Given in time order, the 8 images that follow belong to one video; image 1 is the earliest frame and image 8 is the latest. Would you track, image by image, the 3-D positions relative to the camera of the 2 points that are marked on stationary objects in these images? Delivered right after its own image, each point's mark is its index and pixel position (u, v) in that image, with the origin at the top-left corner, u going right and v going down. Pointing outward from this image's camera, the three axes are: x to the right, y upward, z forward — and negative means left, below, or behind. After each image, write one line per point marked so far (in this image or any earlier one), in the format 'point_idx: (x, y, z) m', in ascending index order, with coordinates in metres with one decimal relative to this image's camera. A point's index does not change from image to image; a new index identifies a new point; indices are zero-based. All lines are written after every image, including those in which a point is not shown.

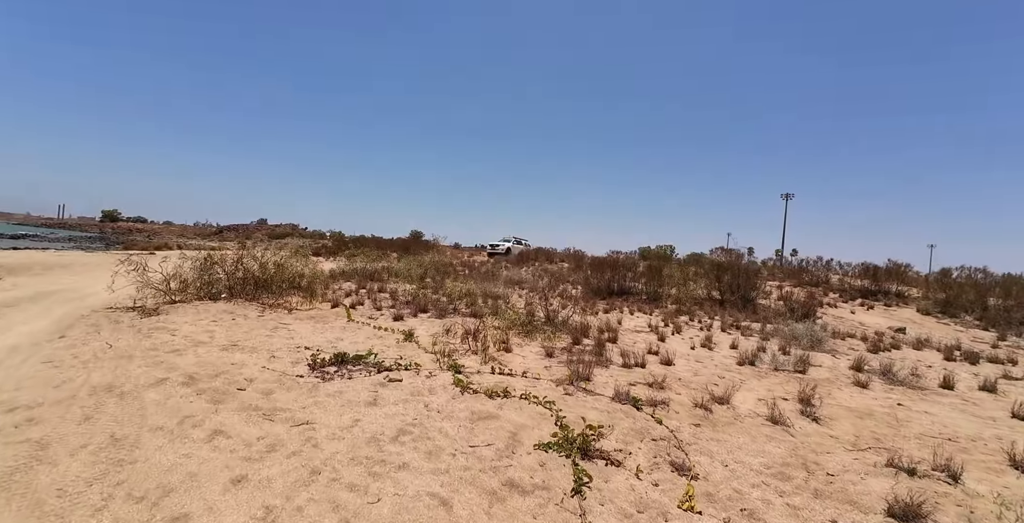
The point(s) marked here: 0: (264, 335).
0: (-4.0, -1.2, +7.7) m
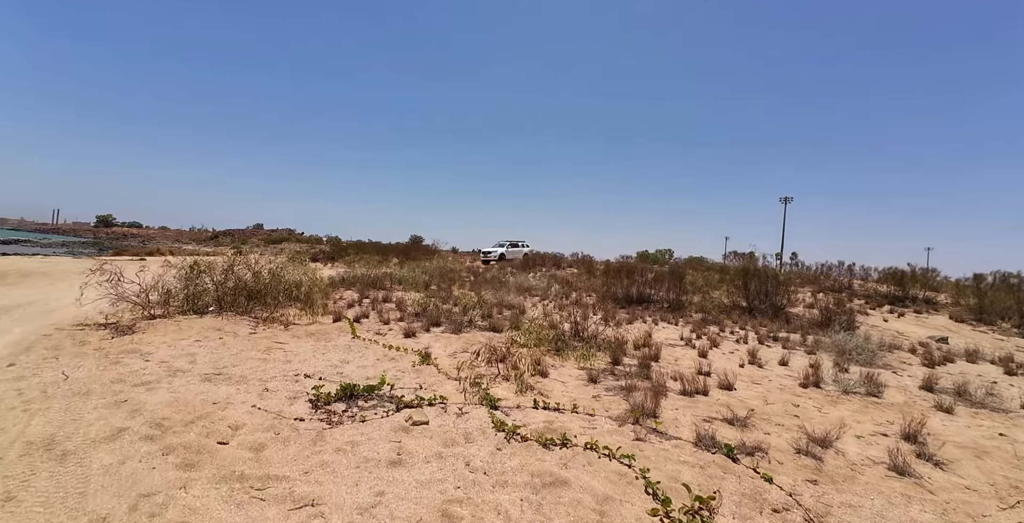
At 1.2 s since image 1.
0: (-3.5, -1.4, +6.5) m
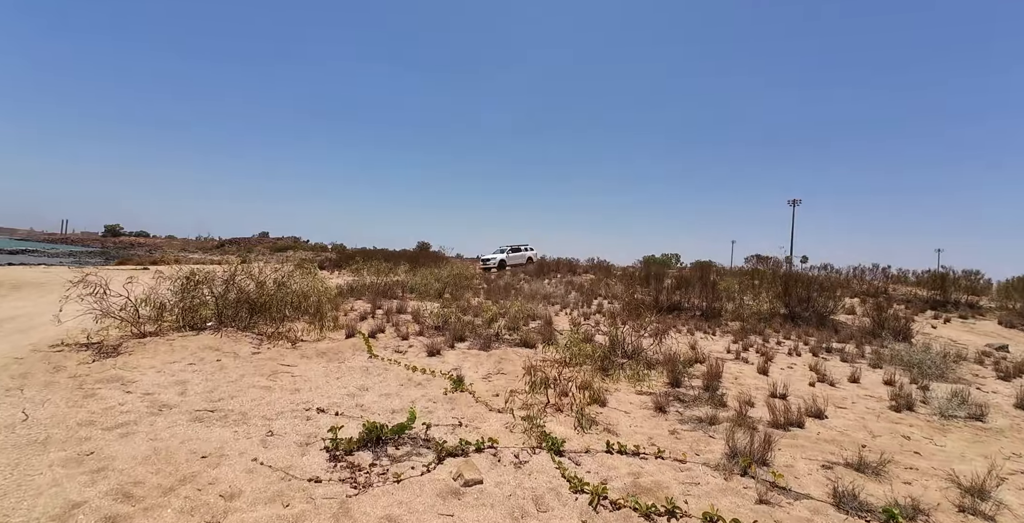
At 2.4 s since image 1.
0: (-2.9, -1.5, +5.5) m
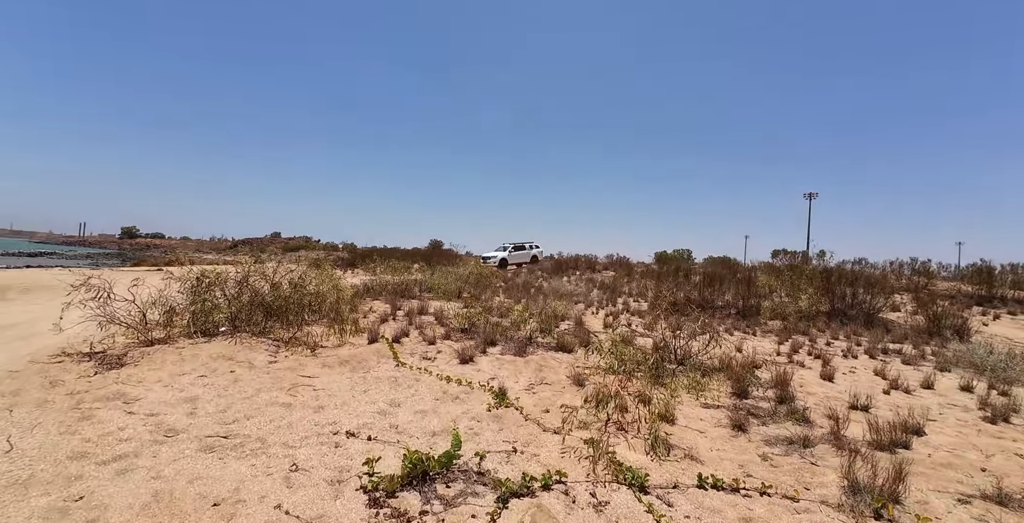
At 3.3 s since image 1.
0: (-2.4, -1.5, +4.8) m
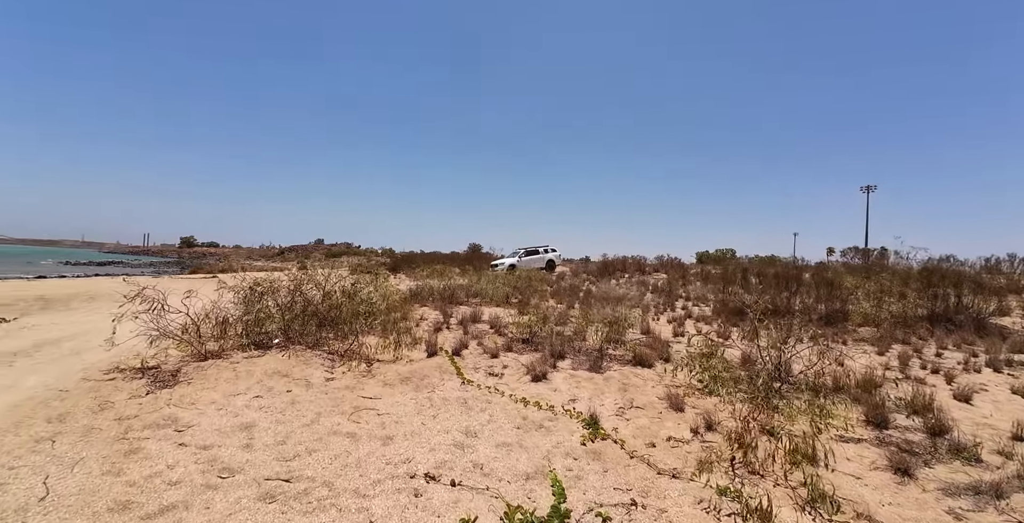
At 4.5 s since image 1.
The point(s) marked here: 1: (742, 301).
0: (-1.5, -1.6, +4.2) m
1: (+5.6, -0.9, +11.5) m
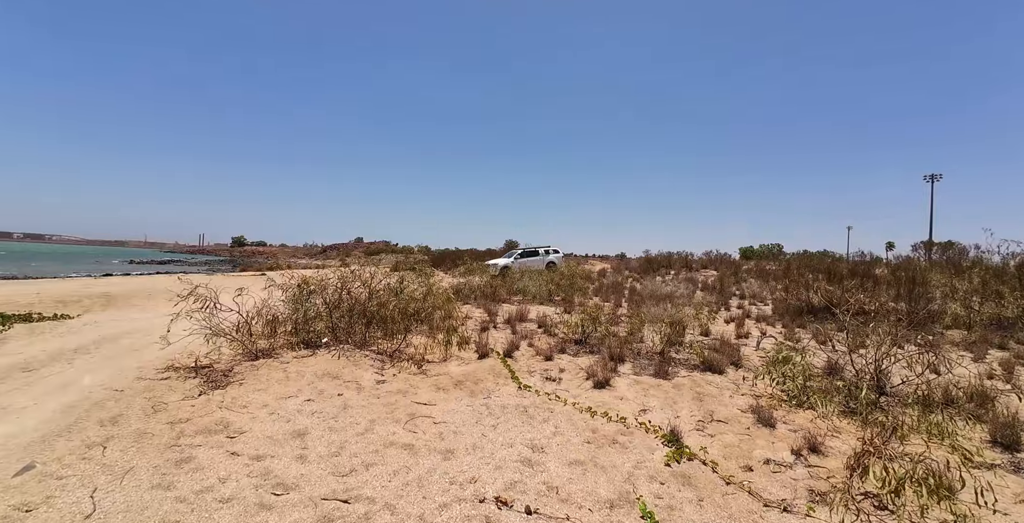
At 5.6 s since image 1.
0: (-0.9, -1.5, +3.9) m
1: (+6.7, -0.9, +10.6) m
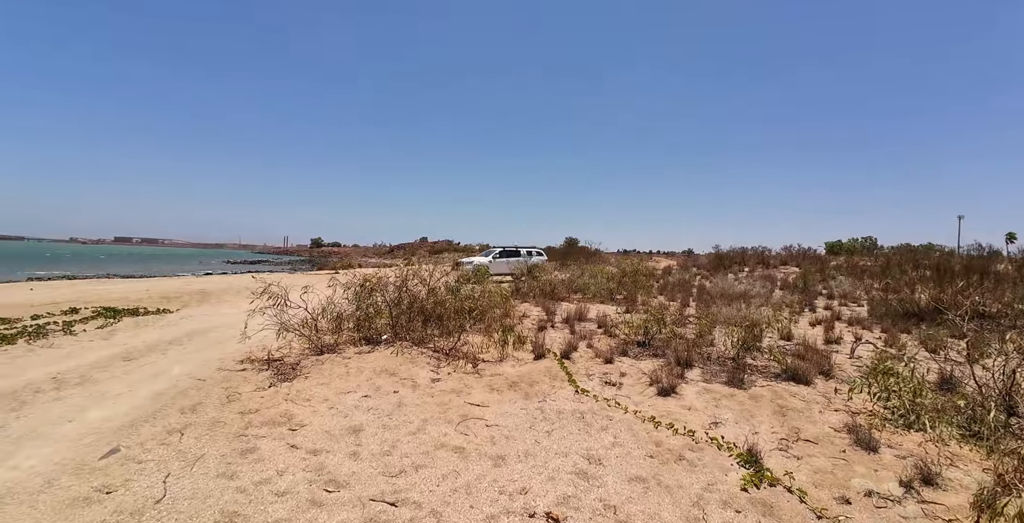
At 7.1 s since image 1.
0: (-0.5, -1.5, +3.7) m
1: (+7.9, -0.8, +9.4) m
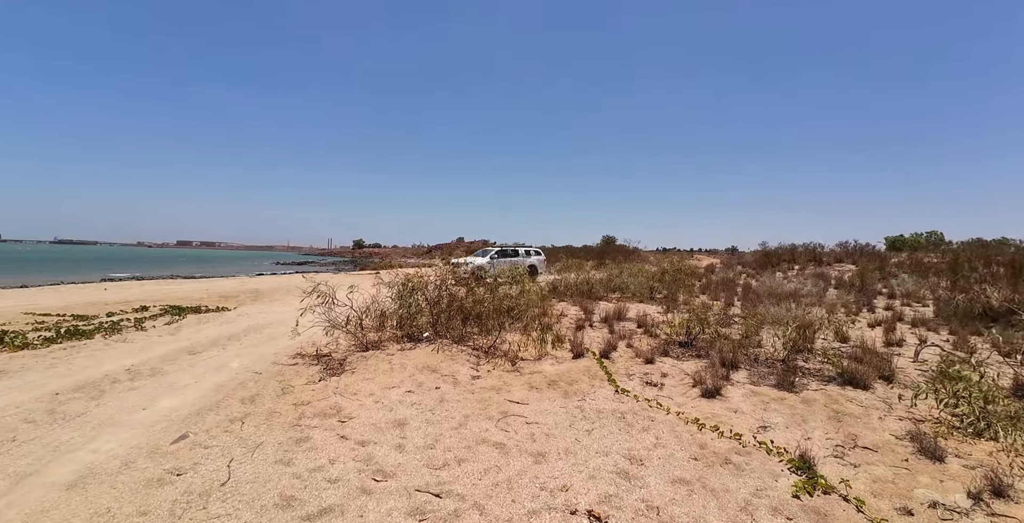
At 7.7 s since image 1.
0: (-0.2, -1.5, +3.7) m
1: (+8.6, -0.7, +8.8) m
